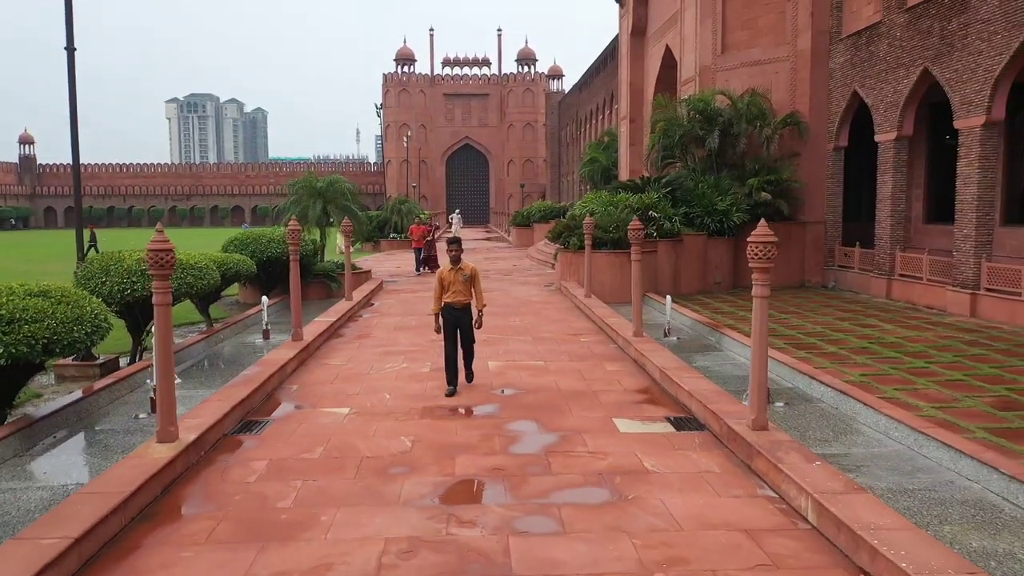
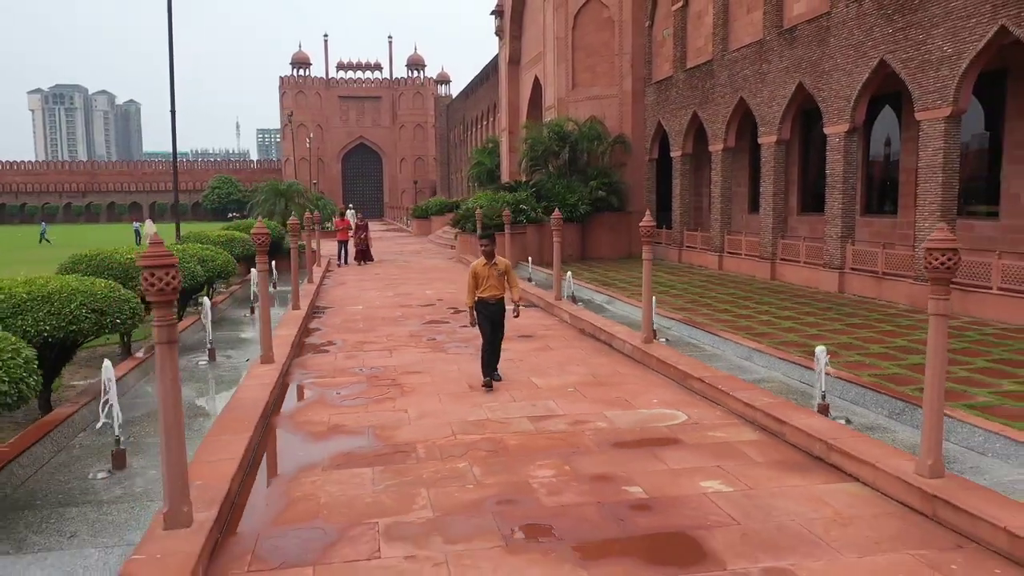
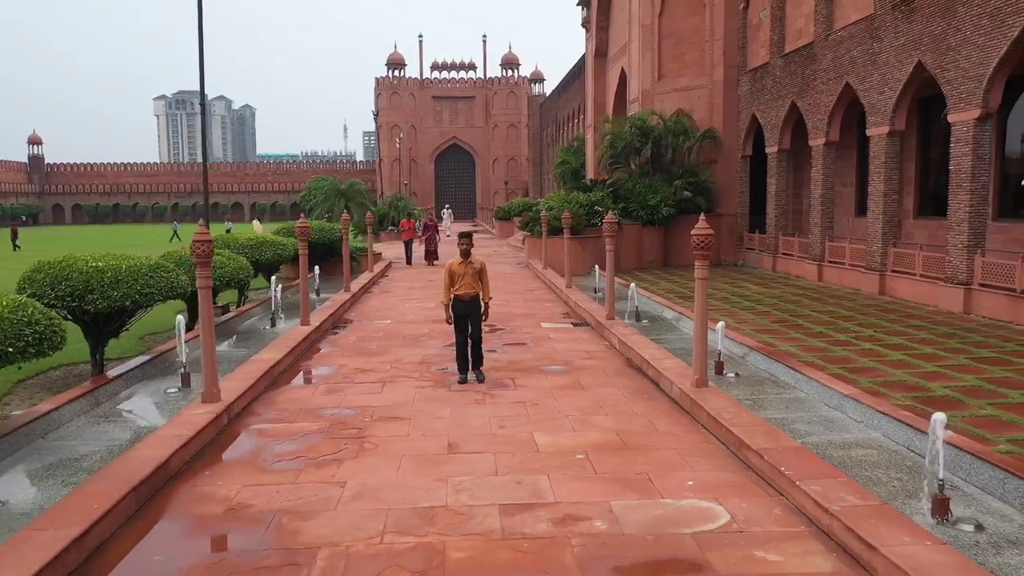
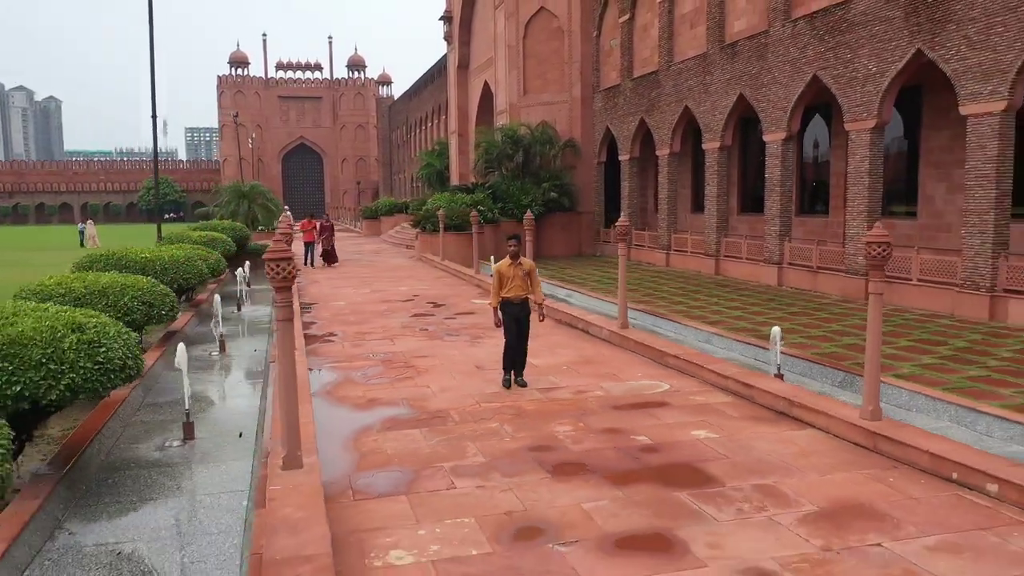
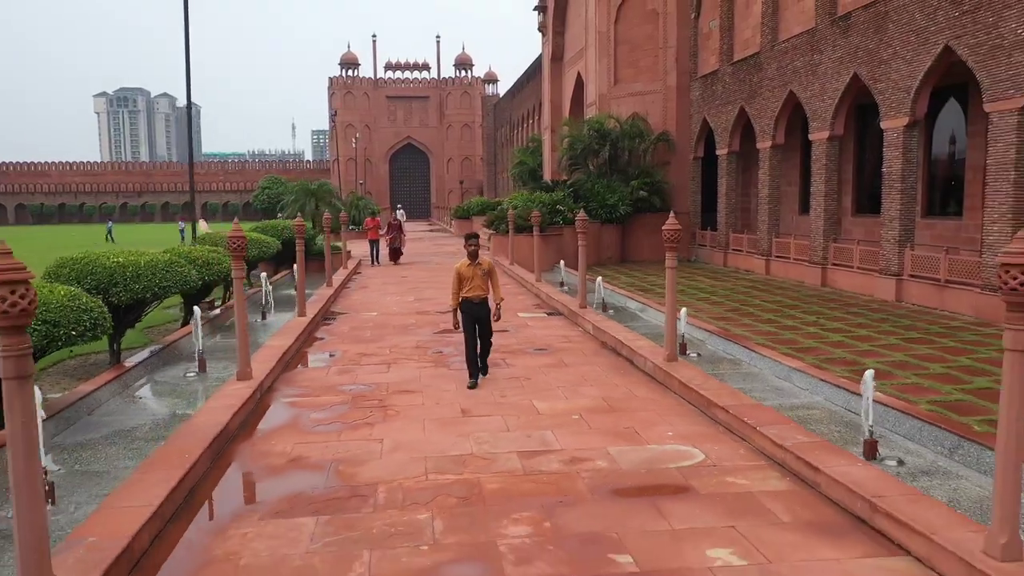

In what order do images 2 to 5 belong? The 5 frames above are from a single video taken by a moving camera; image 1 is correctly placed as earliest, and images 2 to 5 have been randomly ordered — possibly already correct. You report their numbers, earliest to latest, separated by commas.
3, 5, 2, 4
